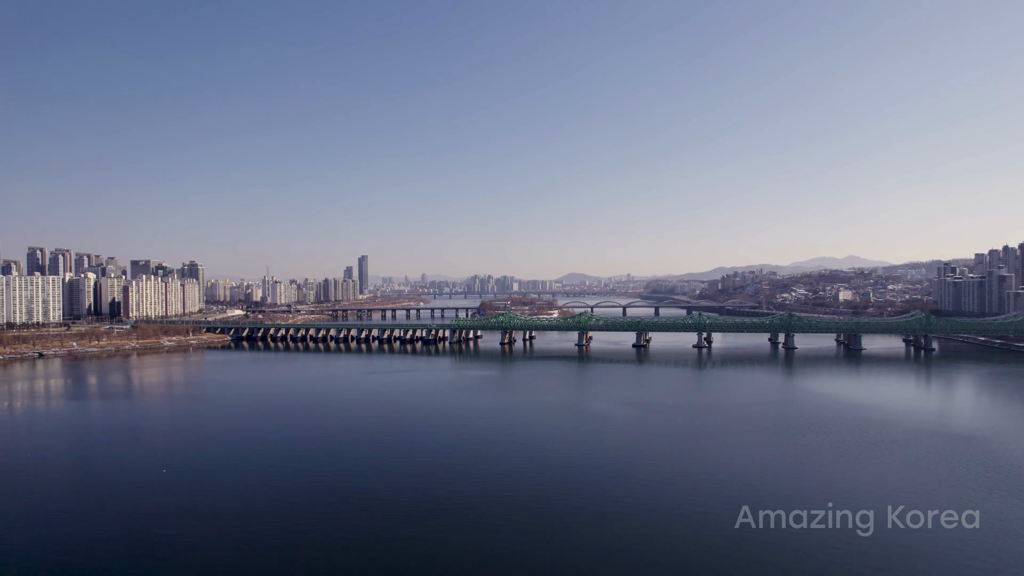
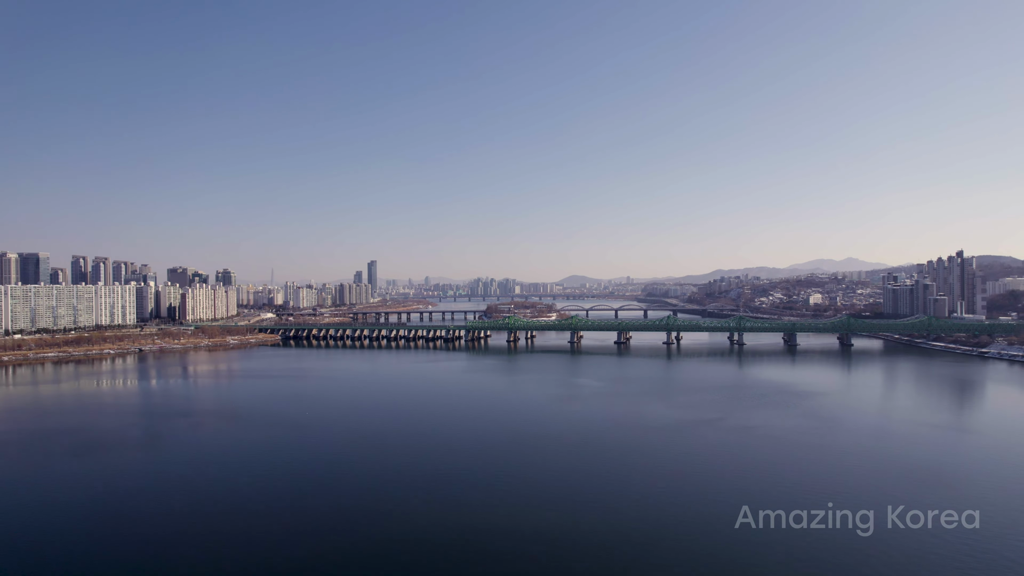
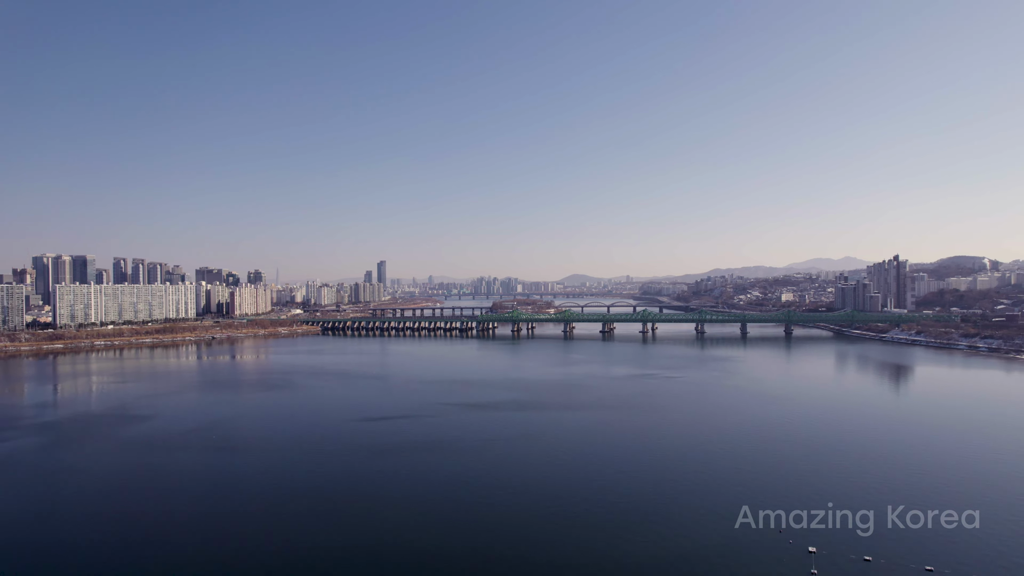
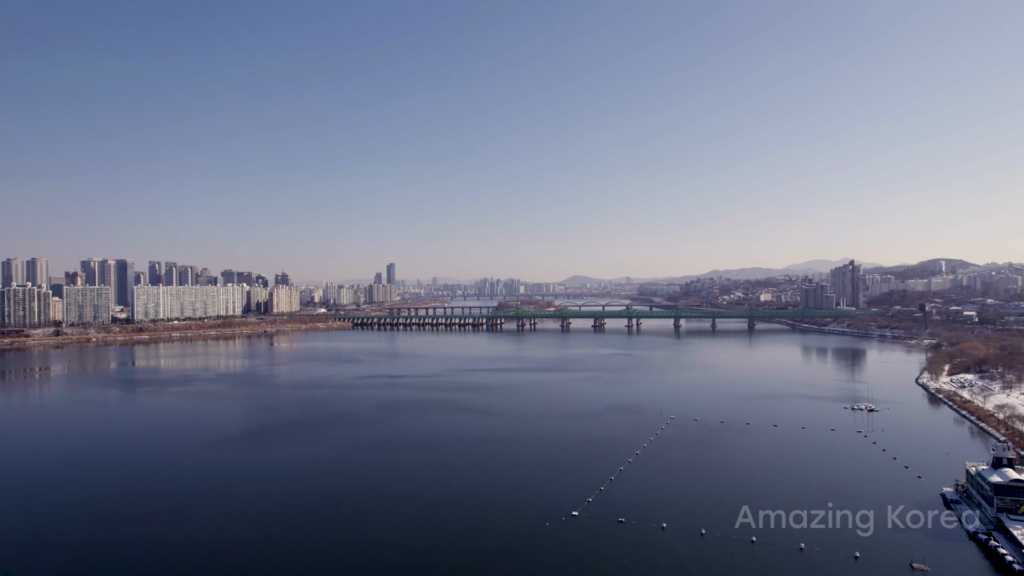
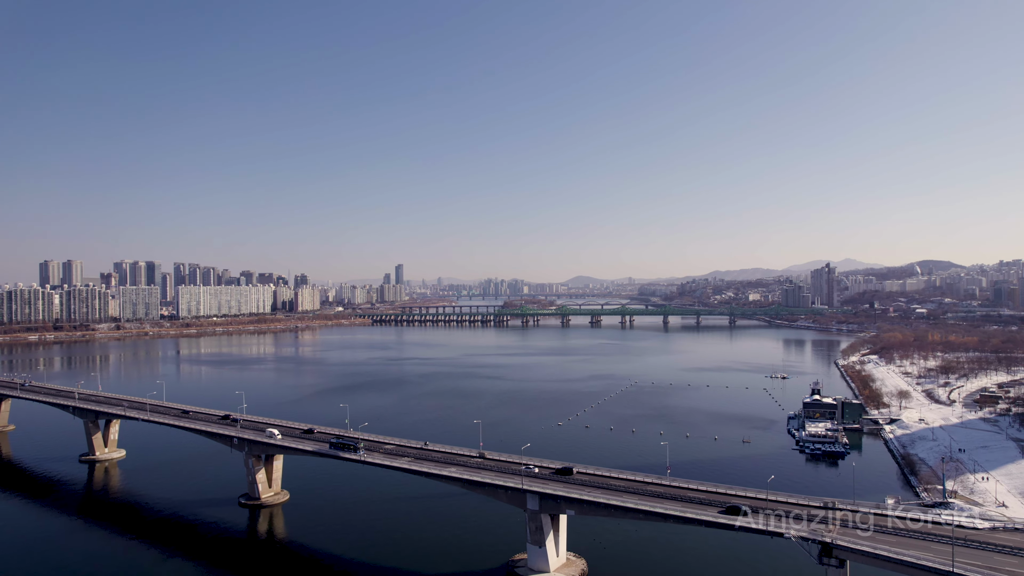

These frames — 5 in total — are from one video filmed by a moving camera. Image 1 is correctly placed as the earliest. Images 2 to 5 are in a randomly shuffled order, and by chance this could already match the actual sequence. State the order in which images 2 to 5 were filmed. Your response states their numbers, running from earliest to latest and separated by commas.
2, 3, 4, 5
